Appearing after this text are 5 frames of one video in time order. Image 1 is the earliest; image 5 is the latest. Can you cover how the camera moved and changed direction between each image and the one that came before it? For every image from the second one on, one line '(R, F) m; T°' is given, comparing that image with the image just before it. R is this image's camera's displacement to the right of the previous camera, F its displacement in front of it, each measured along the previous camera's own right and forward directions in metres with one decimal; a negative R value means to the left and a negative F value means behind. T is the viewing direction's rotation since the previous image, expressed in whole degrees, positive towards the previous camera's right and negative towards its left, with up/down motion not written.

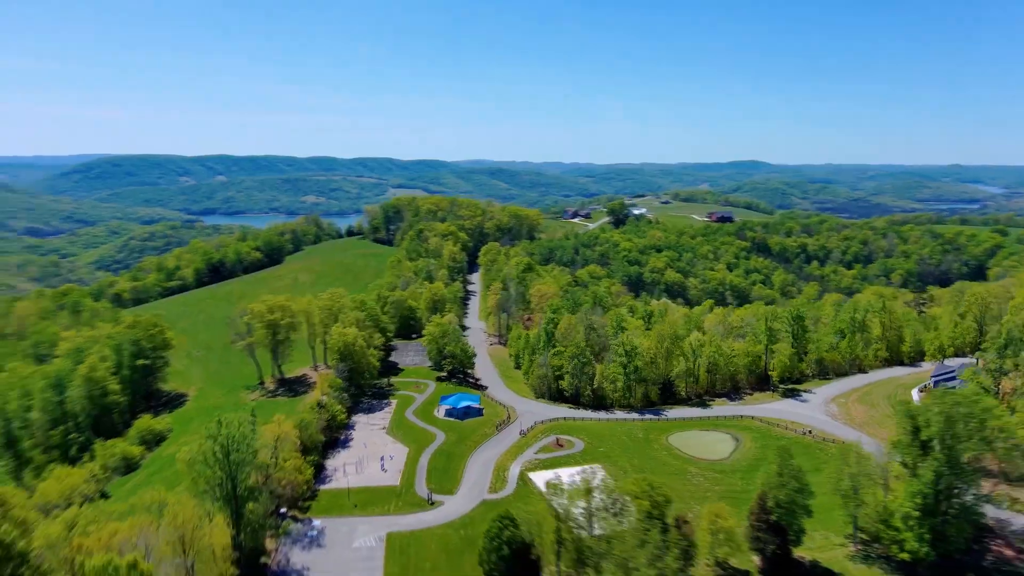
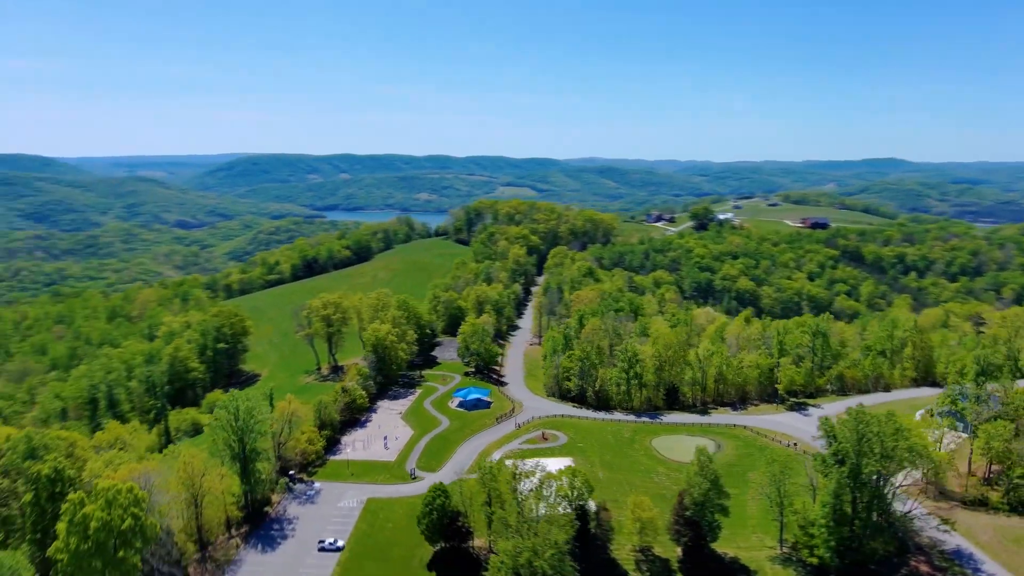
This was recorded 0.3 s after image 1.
(+11.5, -5.4) m; -9°
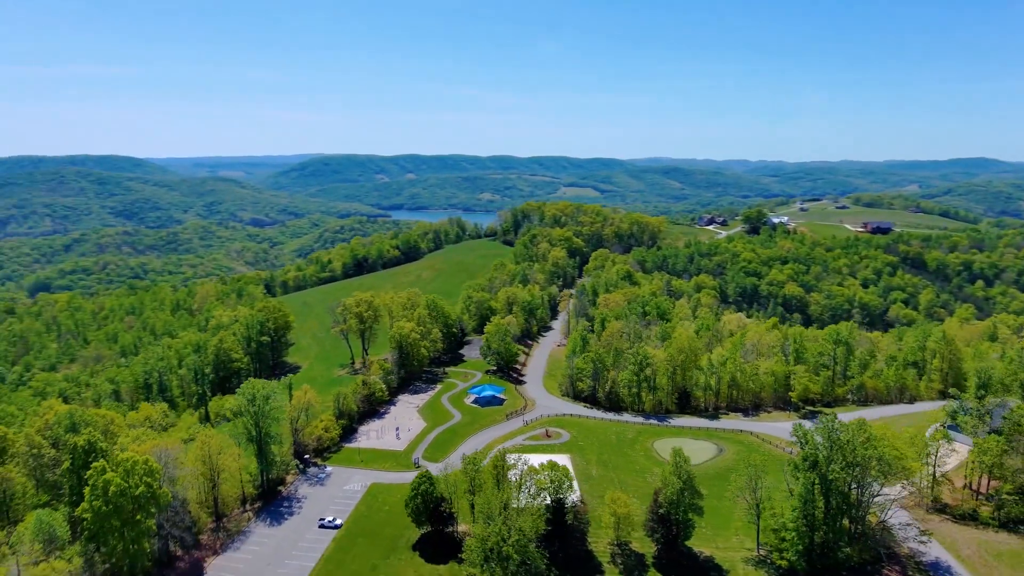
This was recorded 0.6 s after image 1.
(+5.6, -2.5) m; -5°
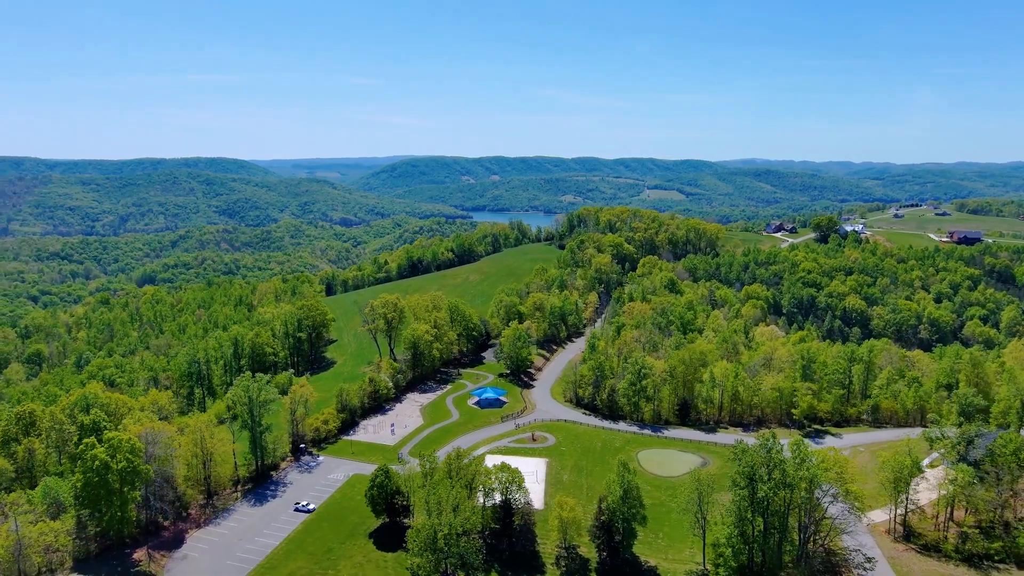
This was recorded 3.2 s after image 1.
(+9.6, -1.6) m; -7°
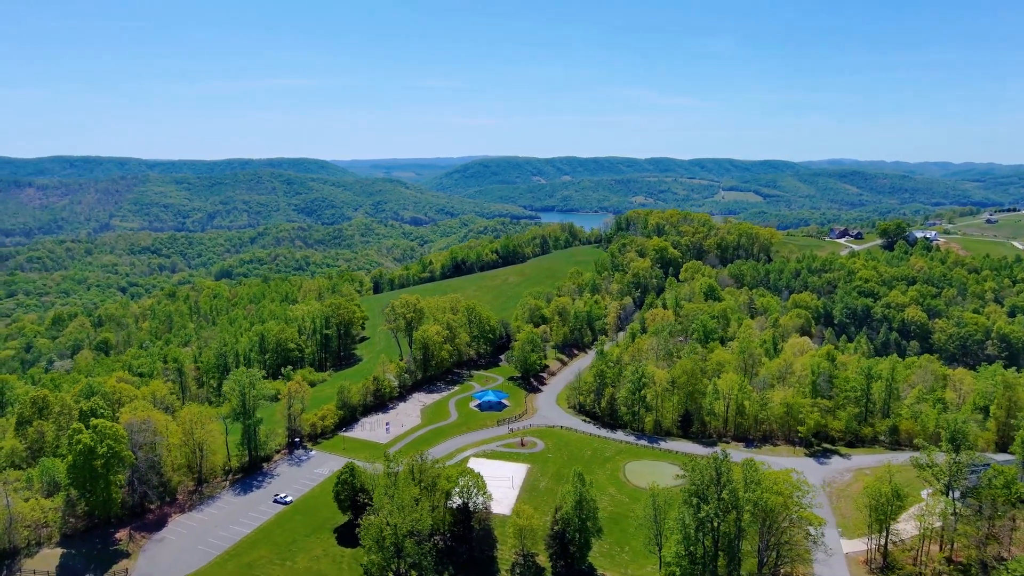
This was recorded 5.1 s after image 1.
(+8.0, +0.3) m; -6°
